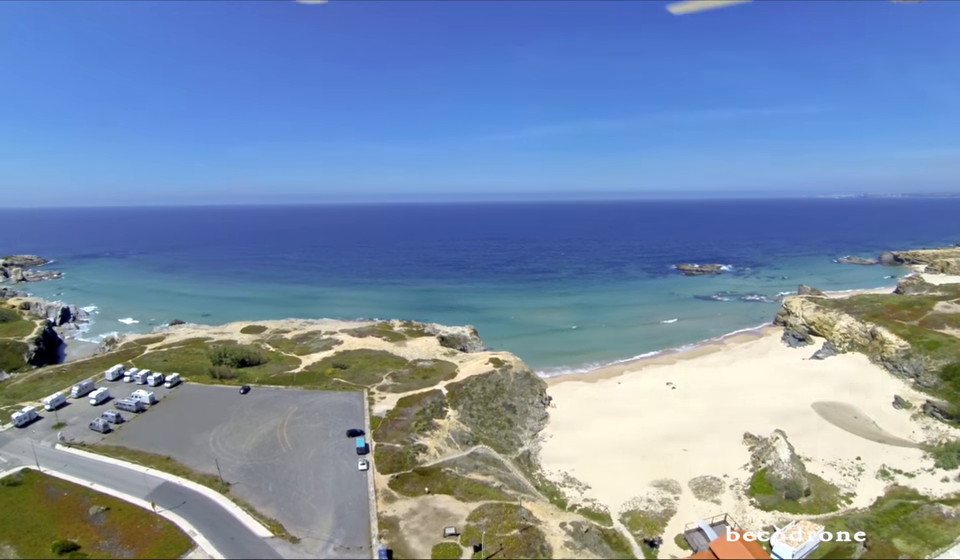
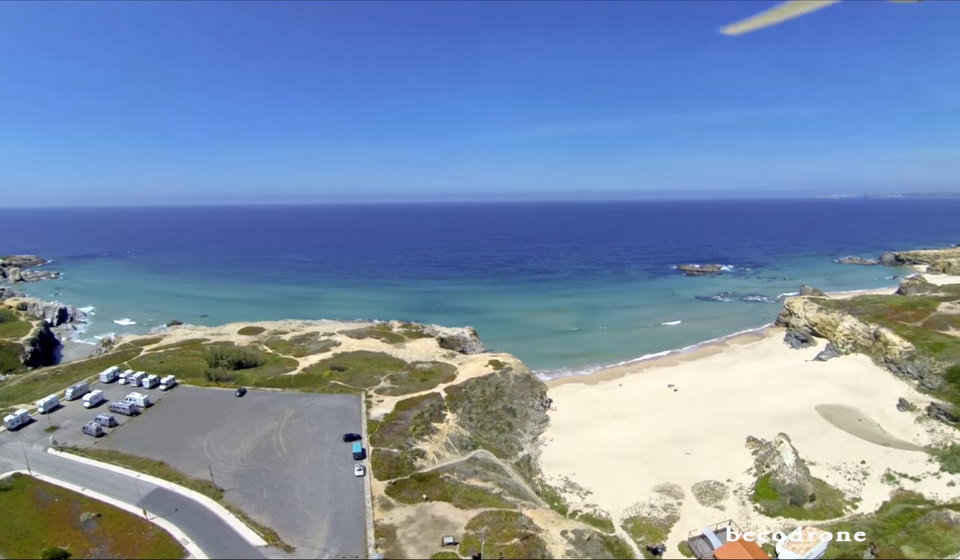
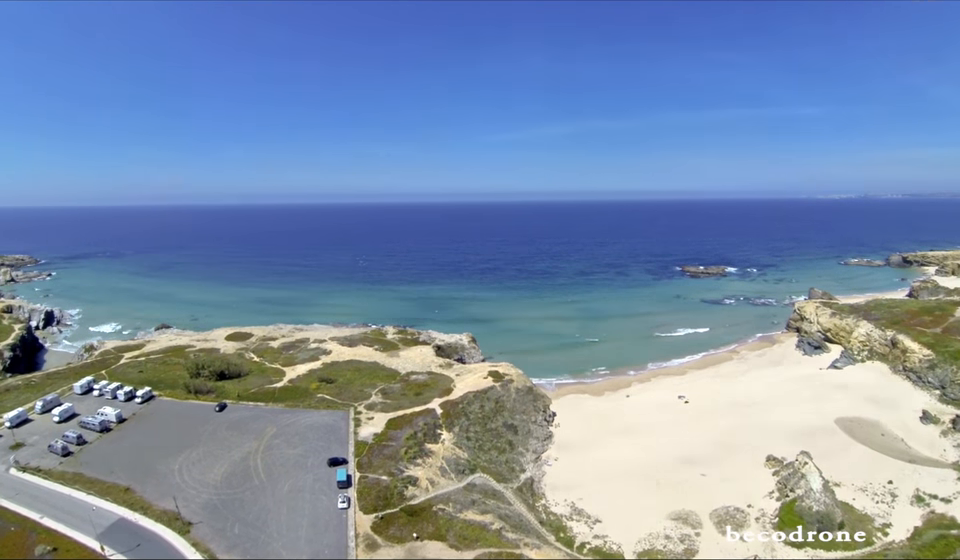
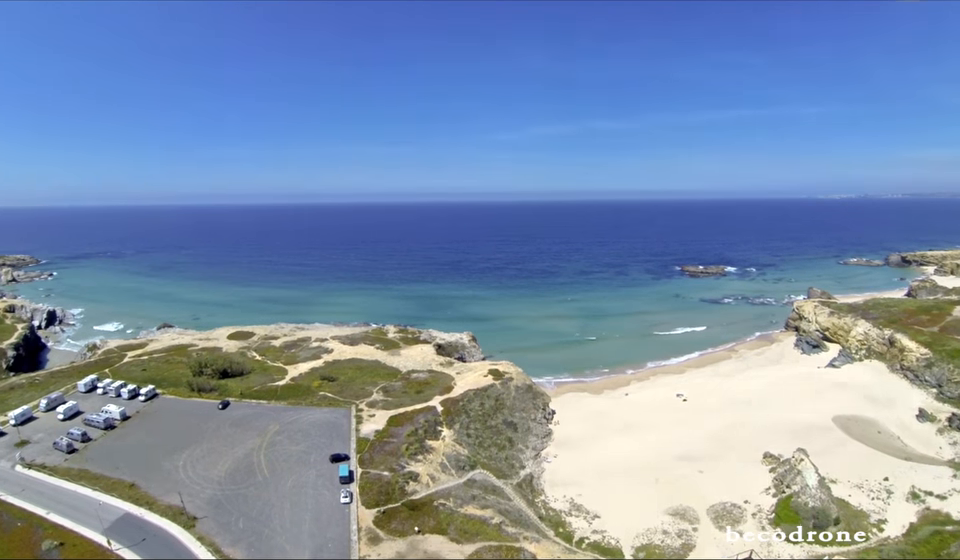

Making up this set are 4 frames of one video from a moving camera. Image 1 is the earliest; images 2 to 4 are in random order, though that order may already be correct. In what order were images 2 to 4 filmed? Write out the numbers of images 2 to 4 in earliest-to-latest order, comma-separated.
2, 4, 3
